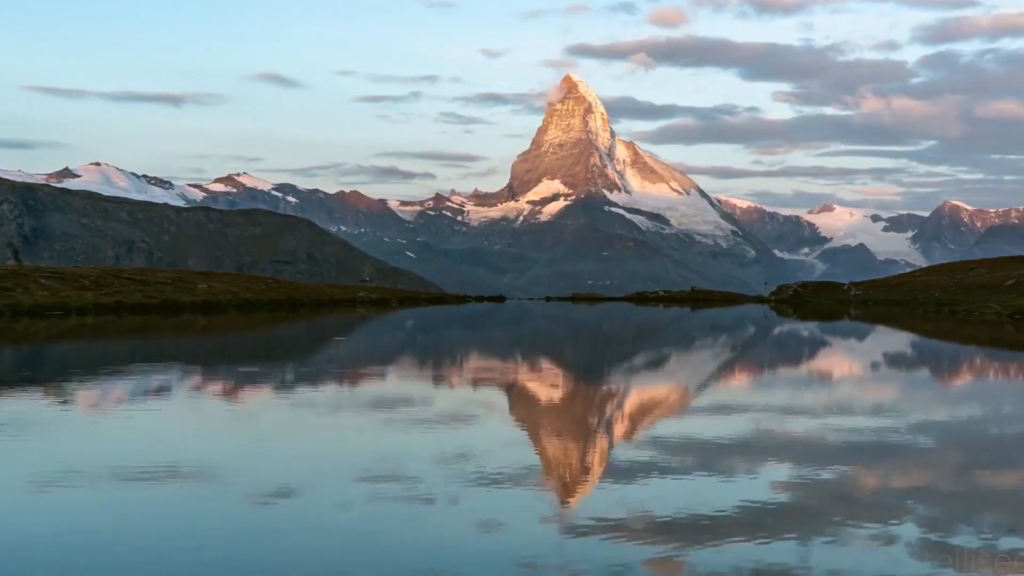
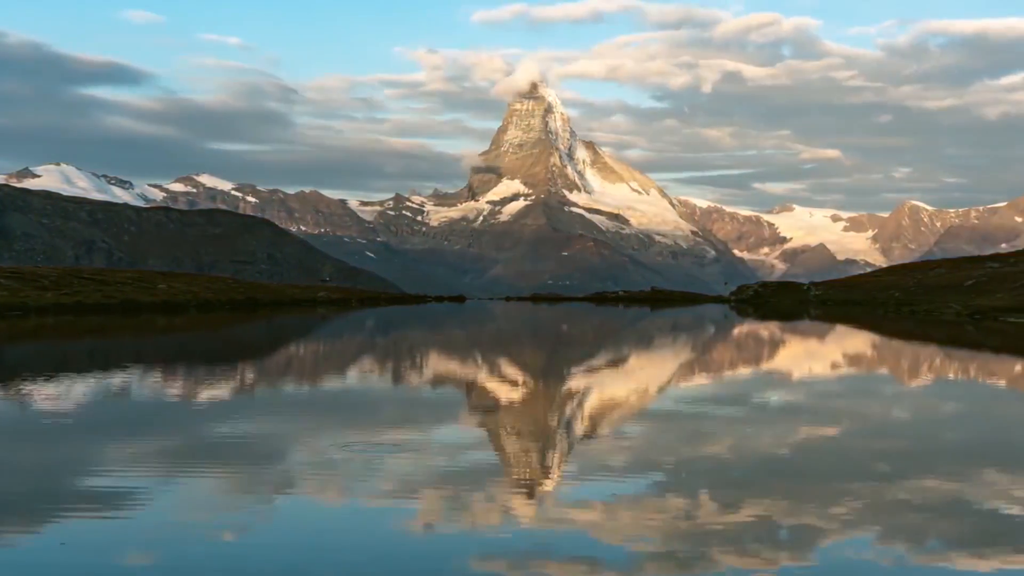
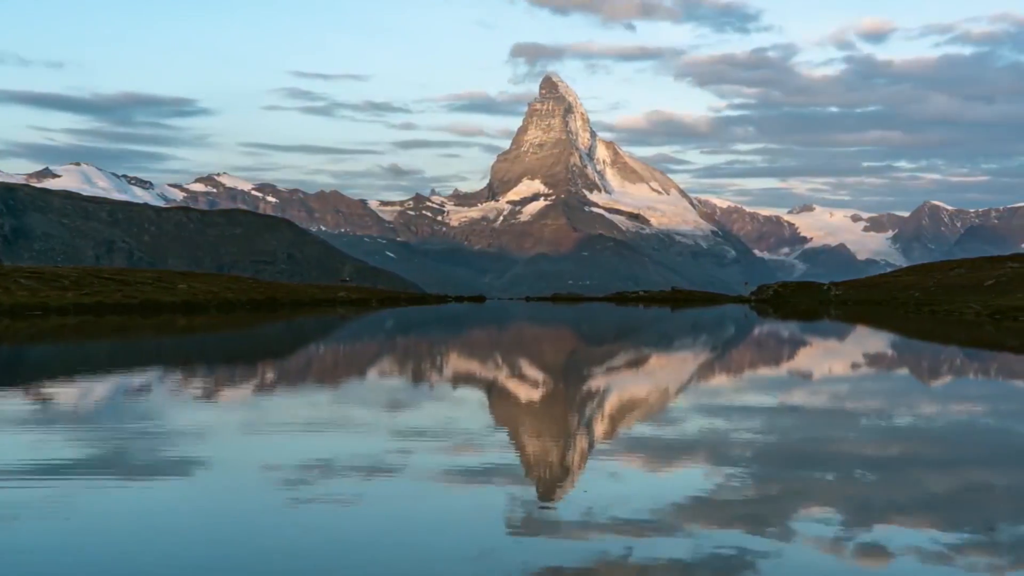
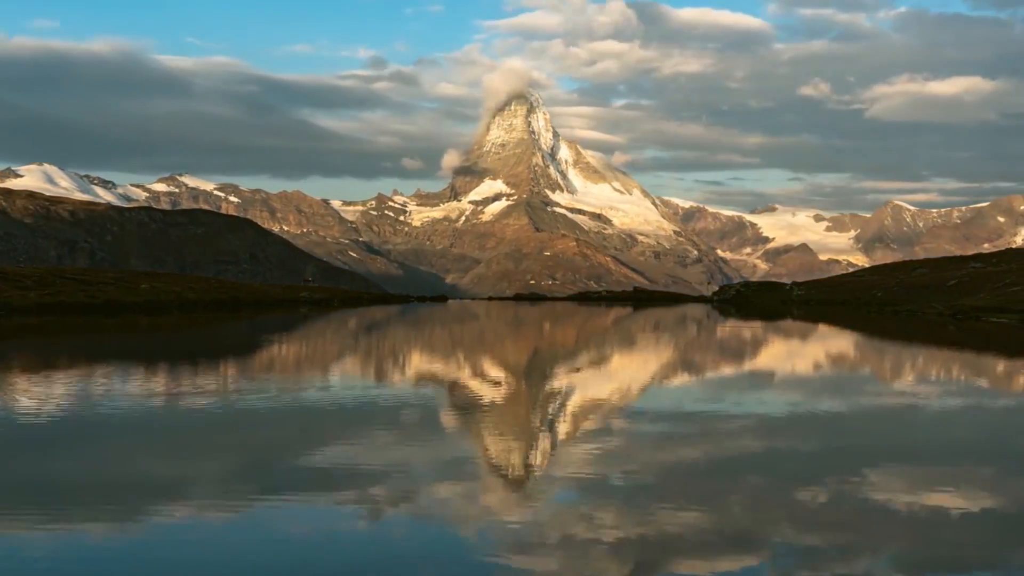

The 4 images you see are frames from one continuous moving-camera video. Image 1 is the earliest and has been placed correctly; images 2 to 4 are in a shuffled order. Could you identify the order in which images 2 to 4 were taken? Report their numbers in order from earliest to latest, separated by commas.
3, 2, 4
